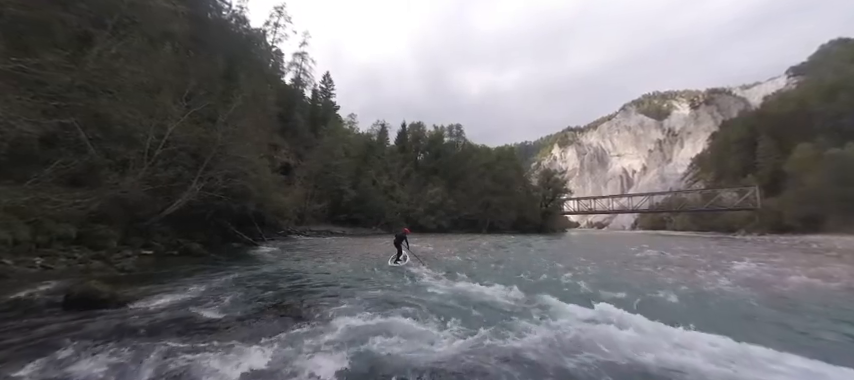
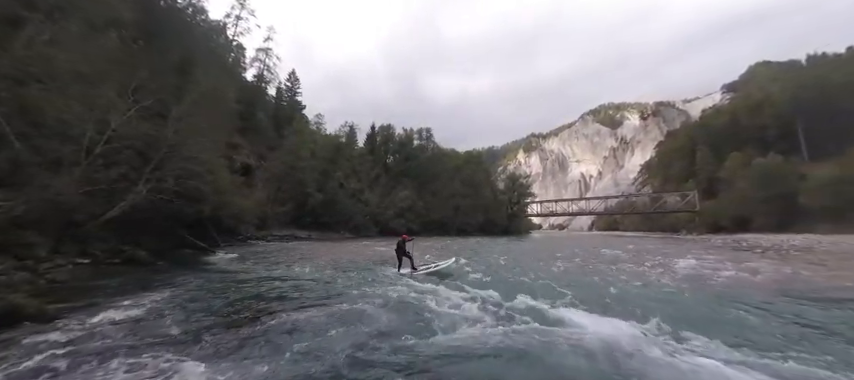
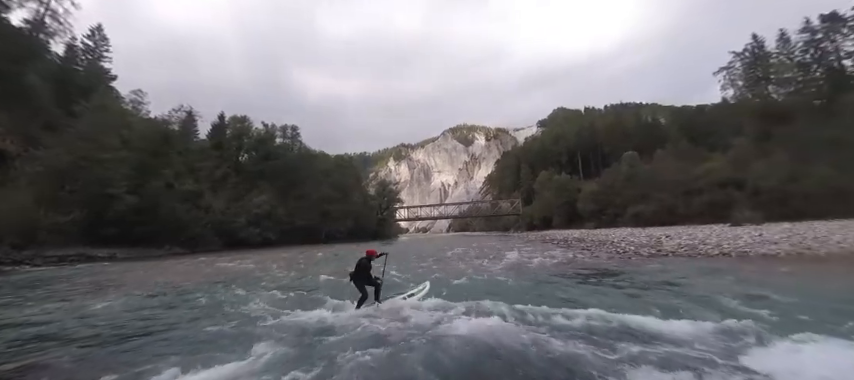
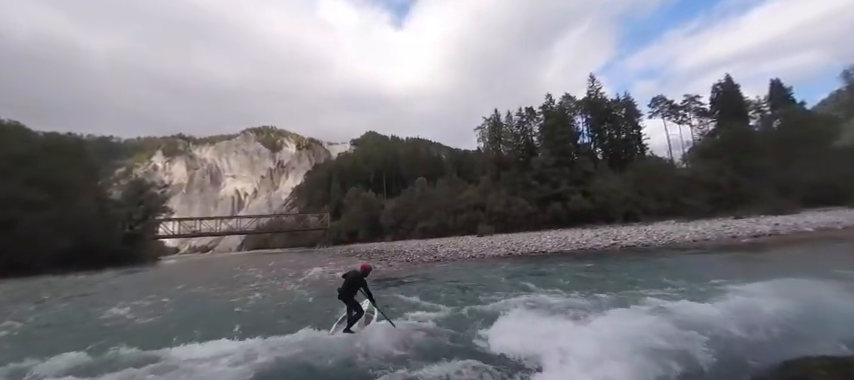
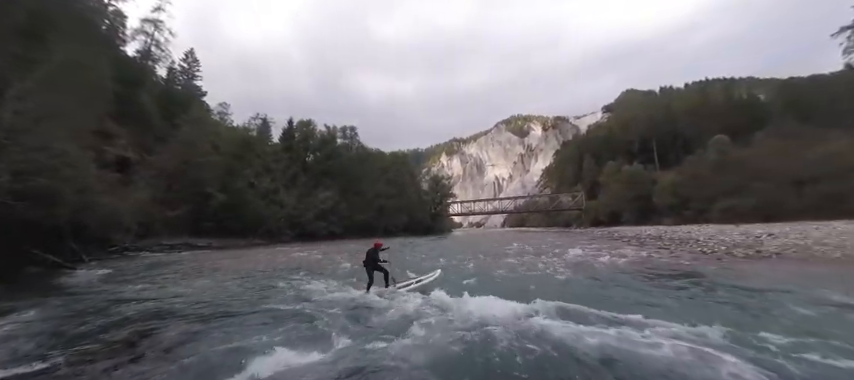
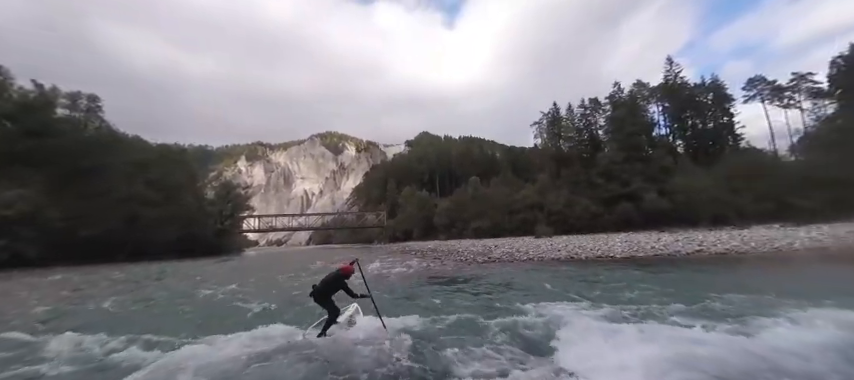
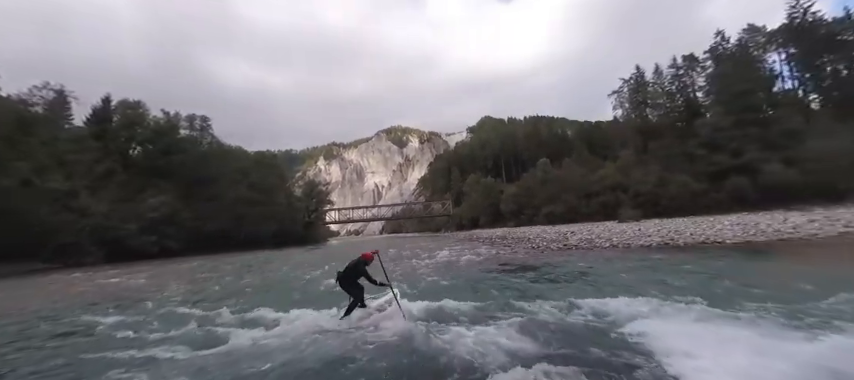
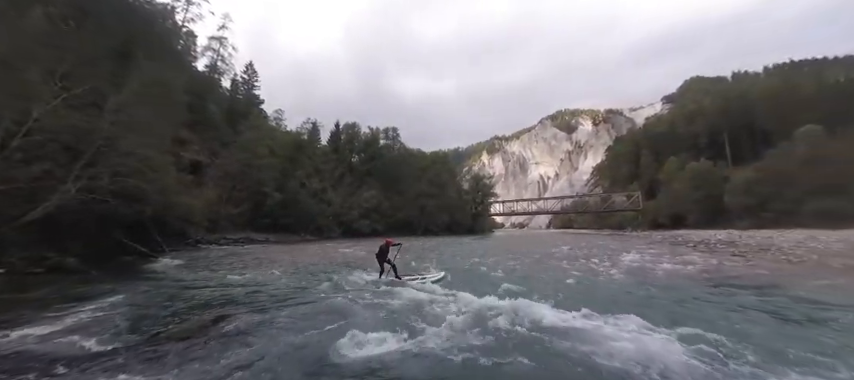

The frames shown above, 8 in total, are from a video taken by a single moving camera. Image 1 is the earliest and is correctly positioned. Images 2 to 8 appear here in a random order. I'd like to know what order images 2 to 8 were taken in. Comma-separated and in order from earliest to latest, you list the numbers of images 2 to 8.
2, 8, 5, 3, 7, 6, 4
